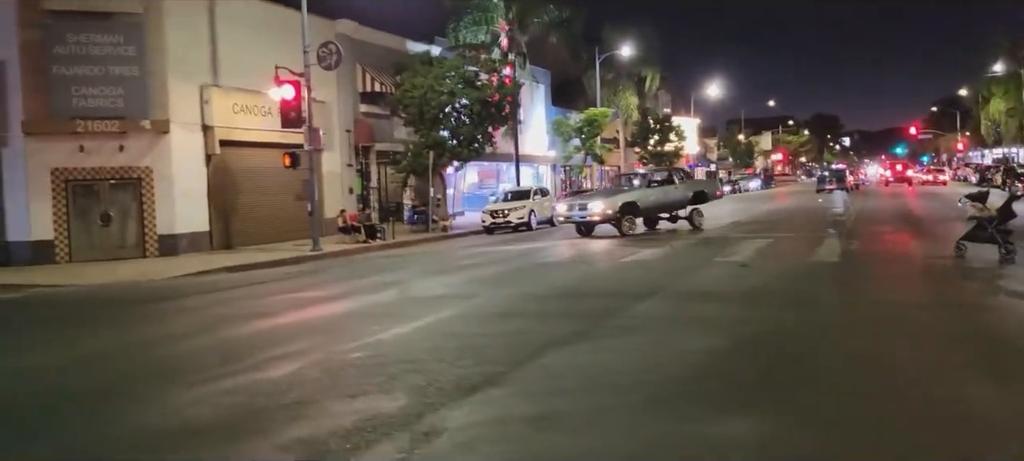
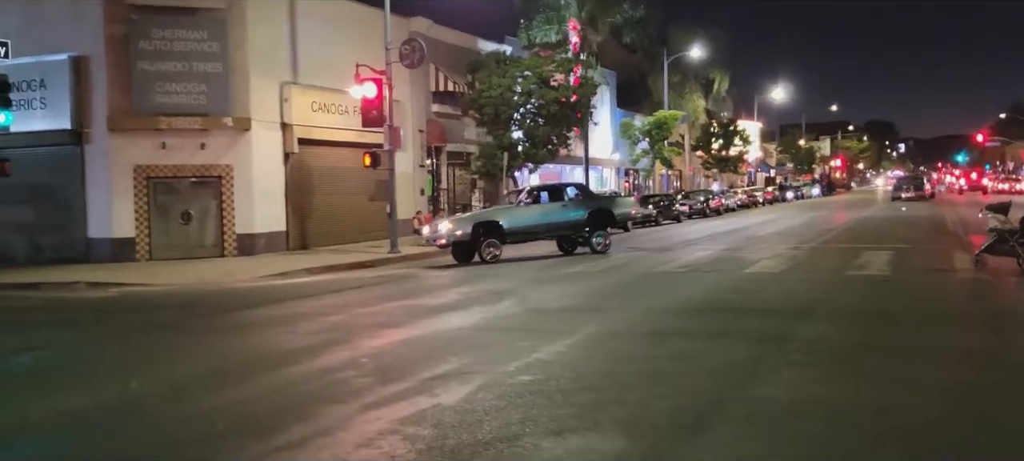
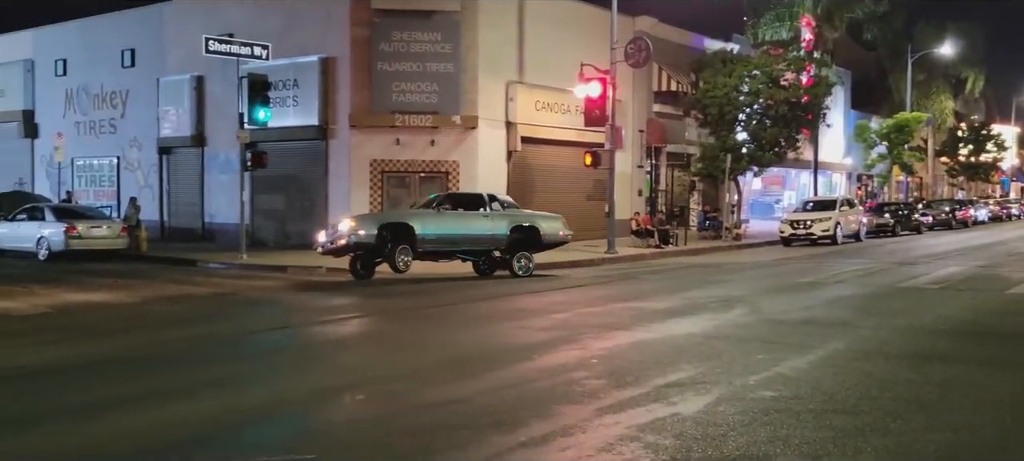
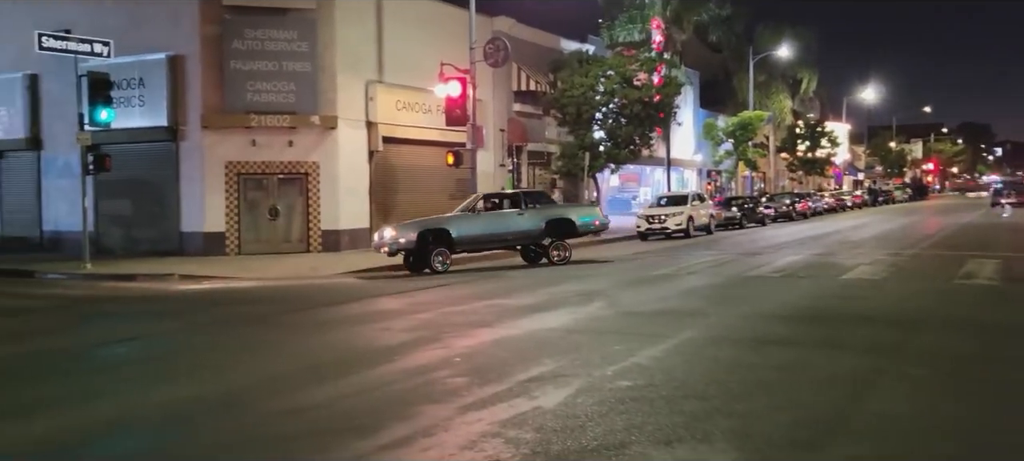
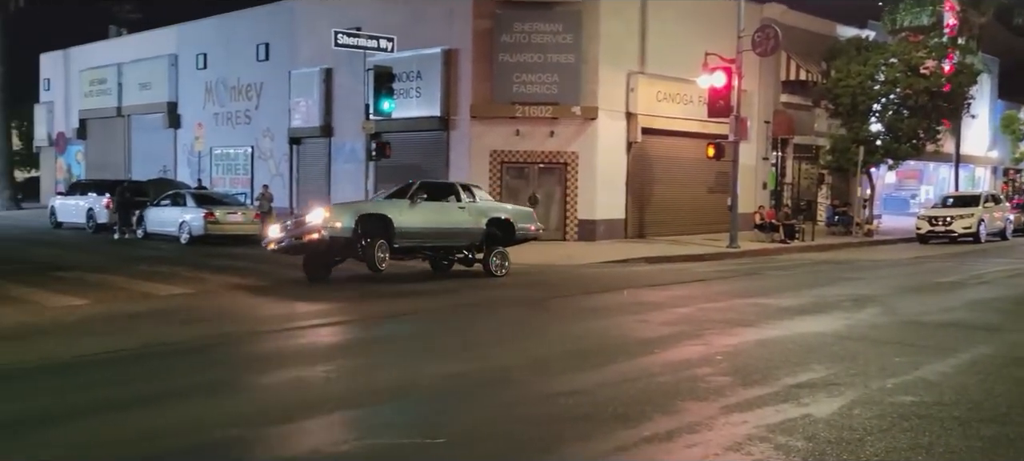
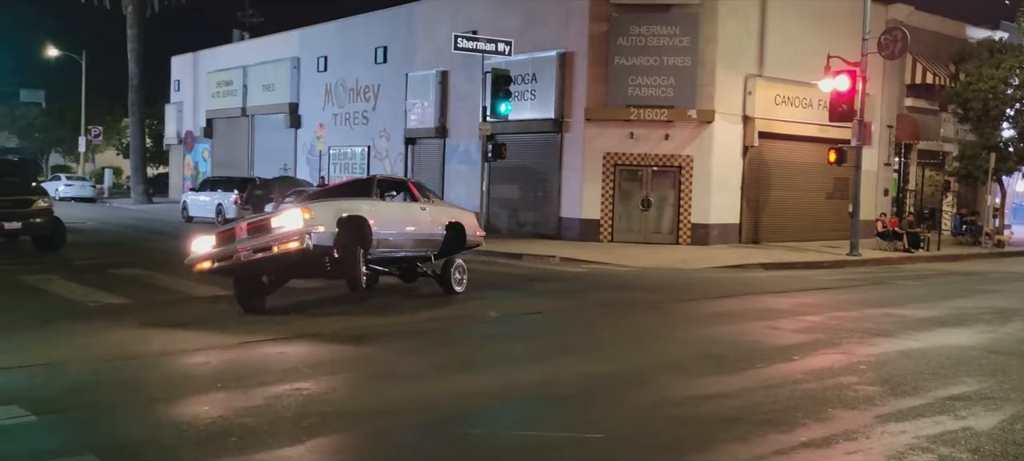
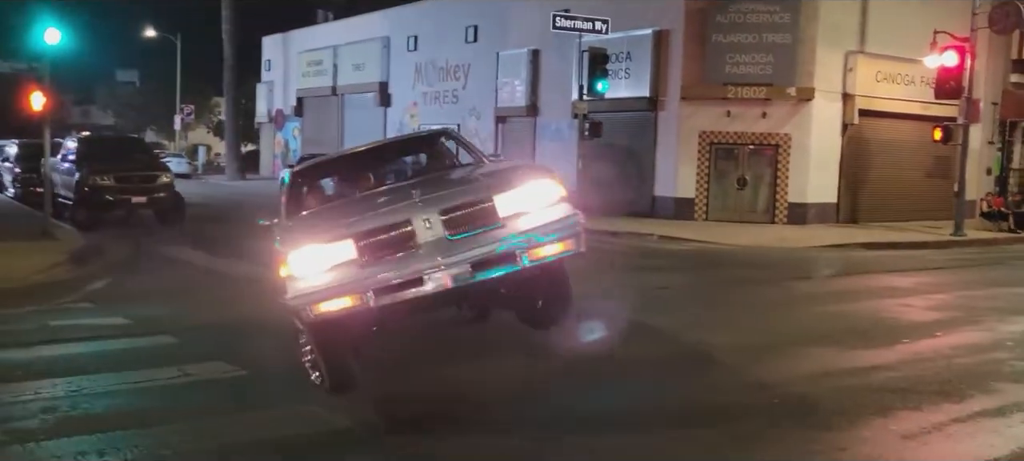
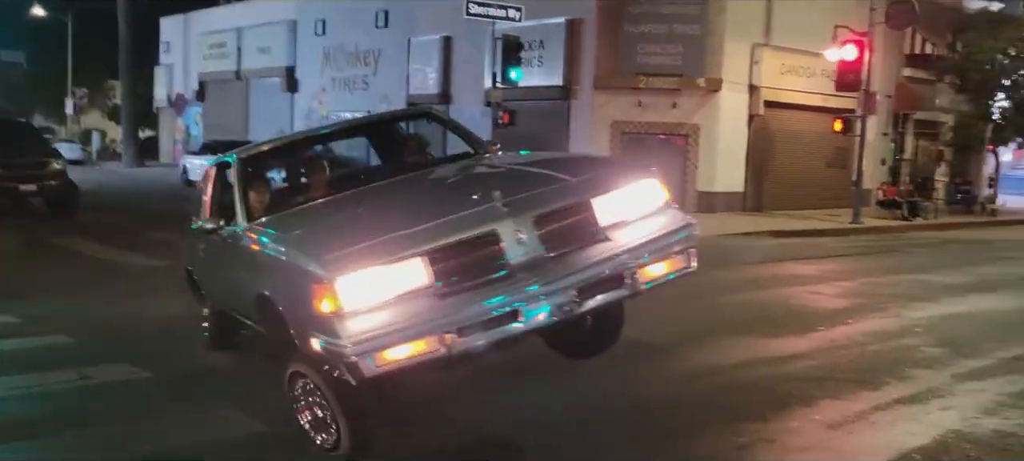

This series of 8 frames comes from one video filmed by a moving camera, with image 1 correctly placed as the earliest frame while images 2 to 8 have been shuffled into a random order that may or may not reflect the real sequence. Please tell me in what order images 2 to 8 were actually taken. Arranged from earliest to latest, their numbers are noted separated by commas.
2, 4, 3, 5, 6, 7, 8
